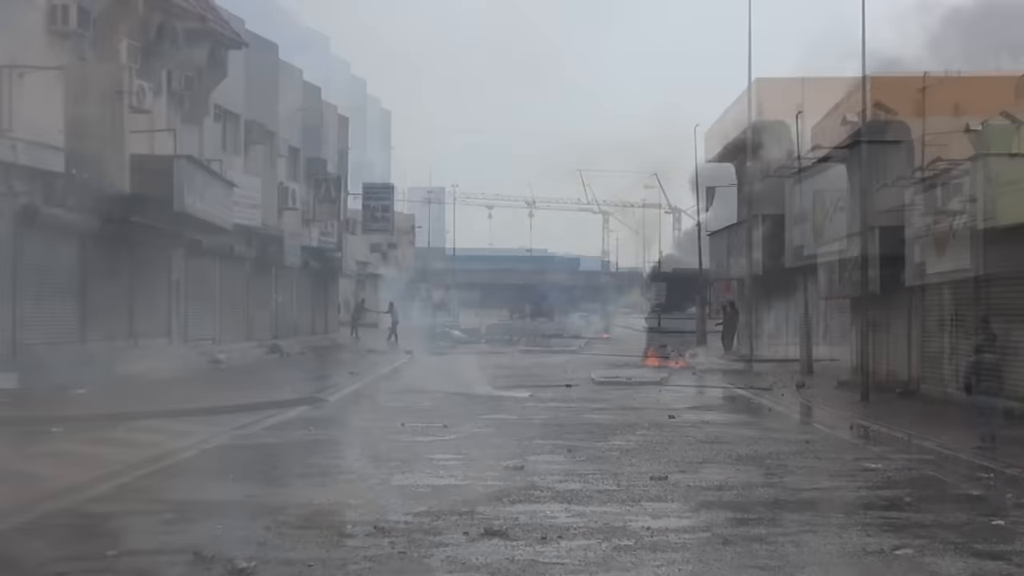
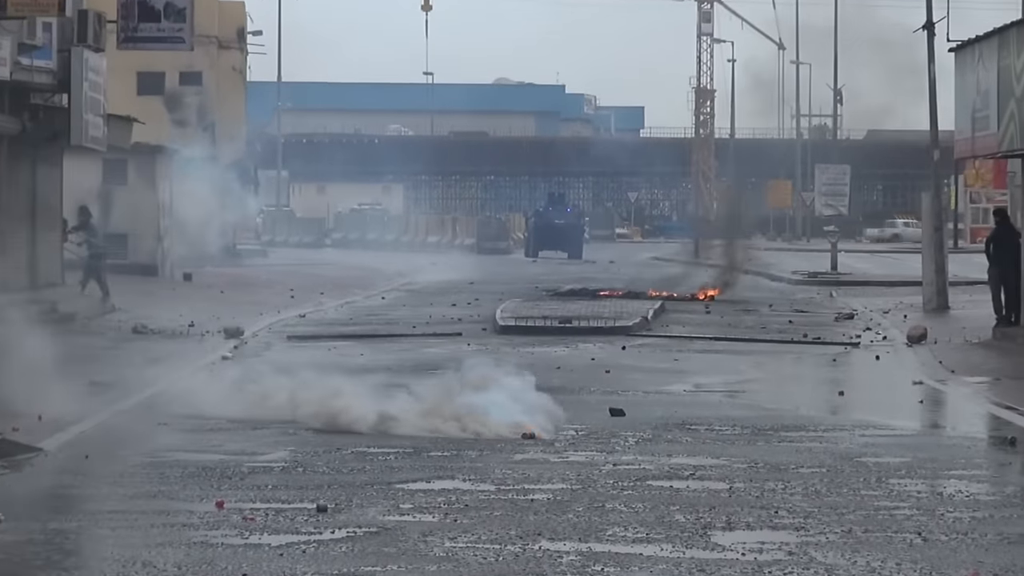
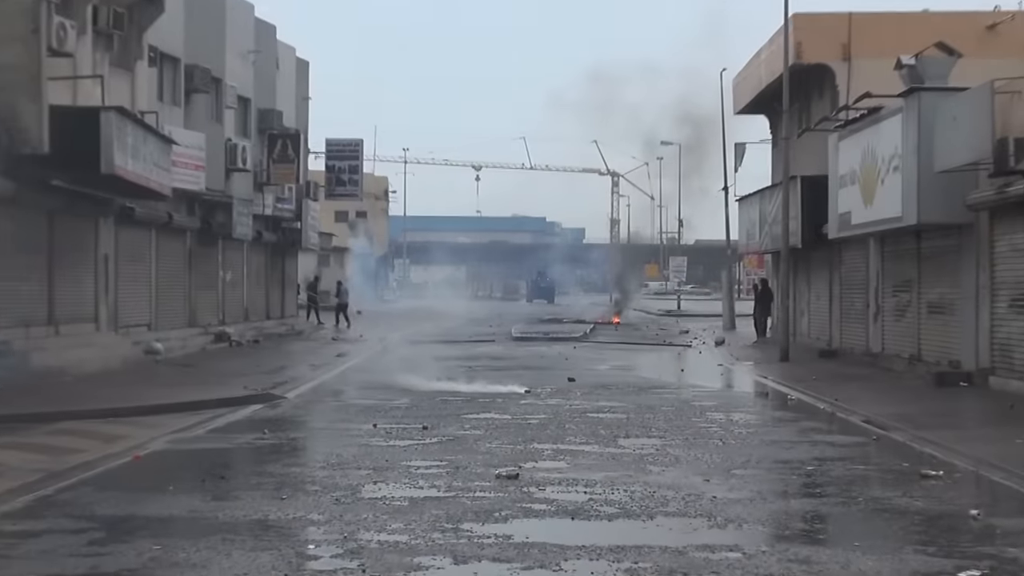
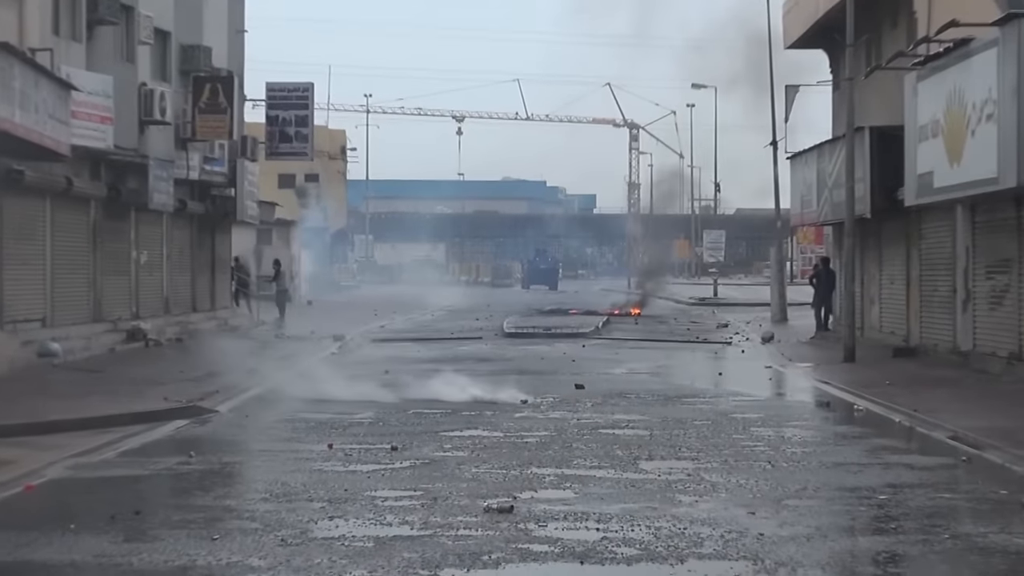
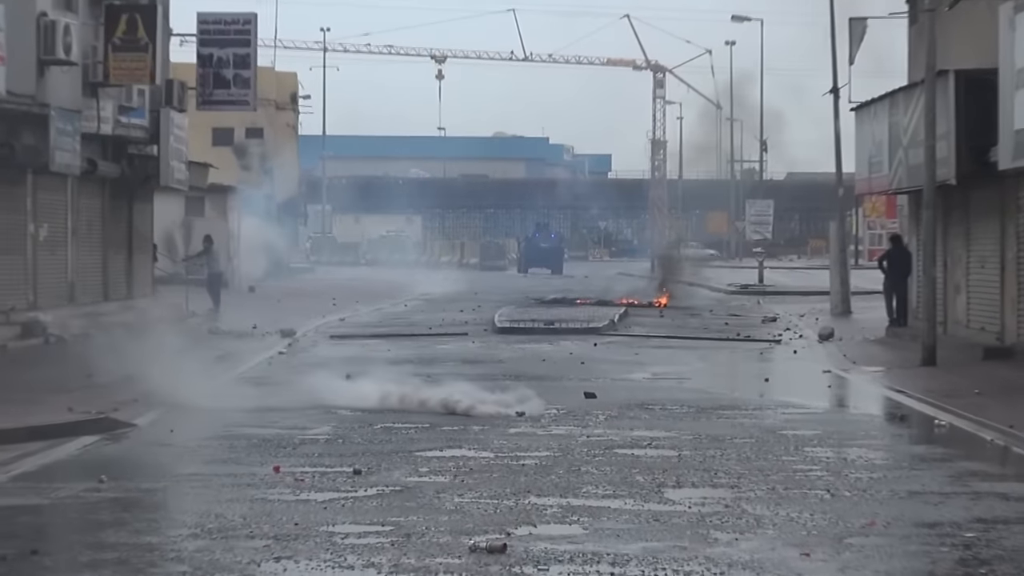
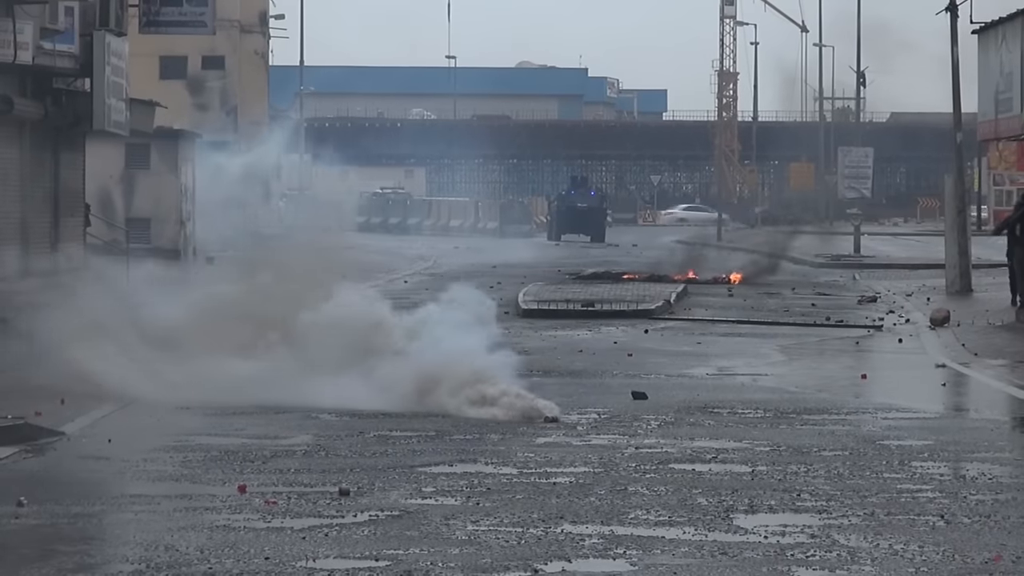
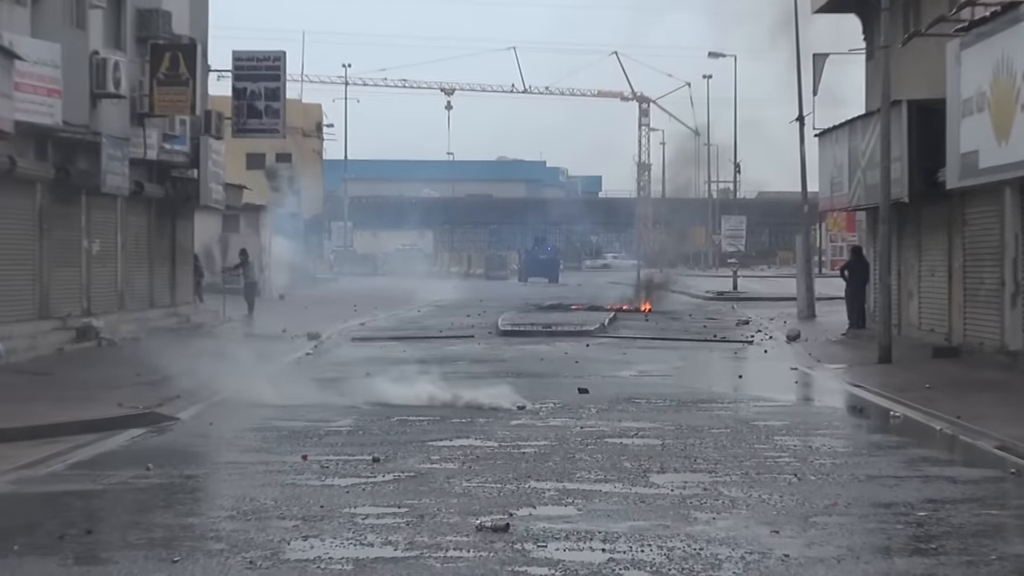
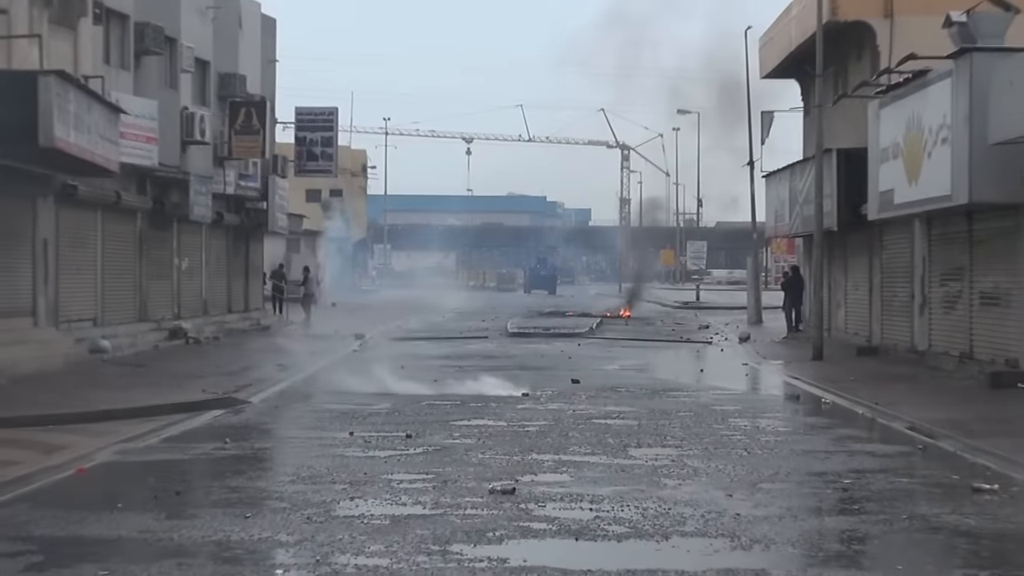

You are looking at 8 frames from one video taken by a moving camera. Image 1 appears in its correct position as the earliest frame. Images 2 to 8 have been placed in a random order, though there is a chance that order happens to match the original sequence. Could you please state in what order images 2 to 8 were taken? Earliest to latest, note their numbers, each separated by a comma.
3, 8, 4, 7, 5, 2, 6
